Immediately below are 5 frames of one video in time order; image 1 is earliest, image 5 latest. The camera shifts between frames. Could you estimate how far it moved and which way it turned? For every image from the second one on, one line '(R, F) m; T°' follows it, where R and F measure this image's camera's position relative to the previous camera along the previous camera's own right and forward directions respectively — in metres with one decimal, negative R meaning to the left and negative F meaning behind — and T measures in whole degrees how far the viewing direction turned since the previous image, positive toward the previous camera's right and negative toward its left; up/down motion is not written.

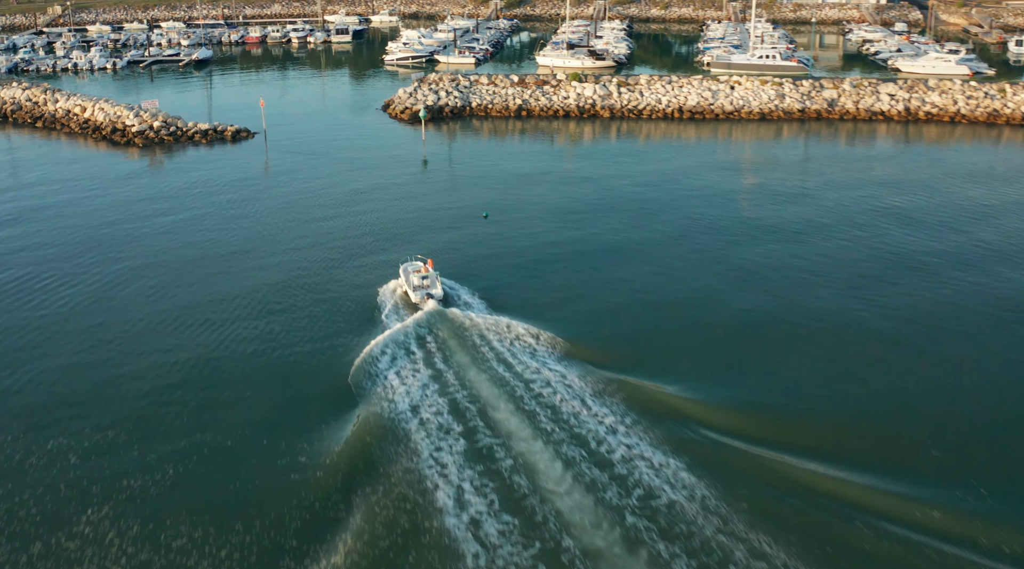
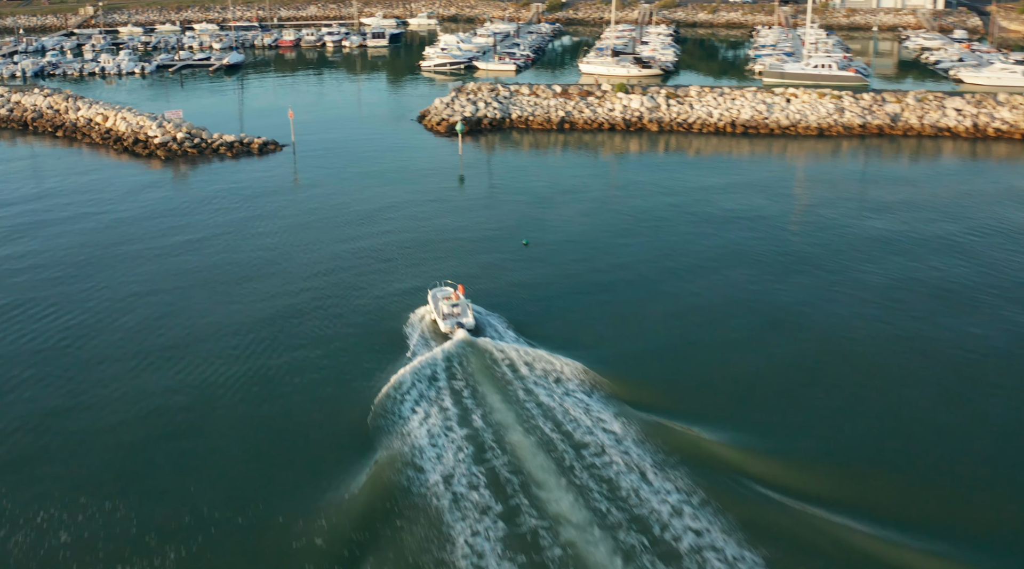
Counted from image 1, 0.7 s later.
(-0.4, +2.6) m; -2°
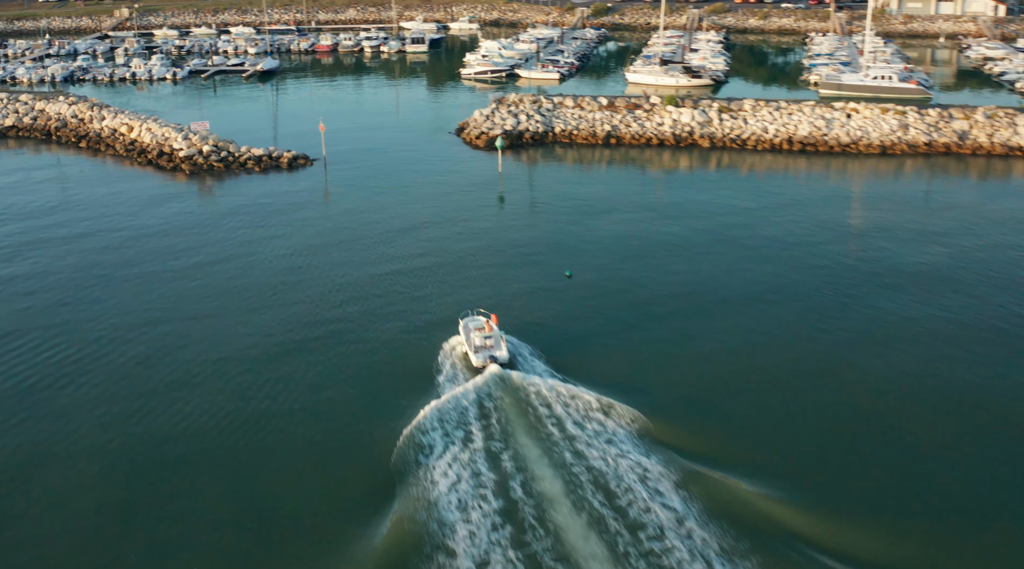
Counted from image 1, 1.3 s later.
(-0.2, +2.4) m; -2°
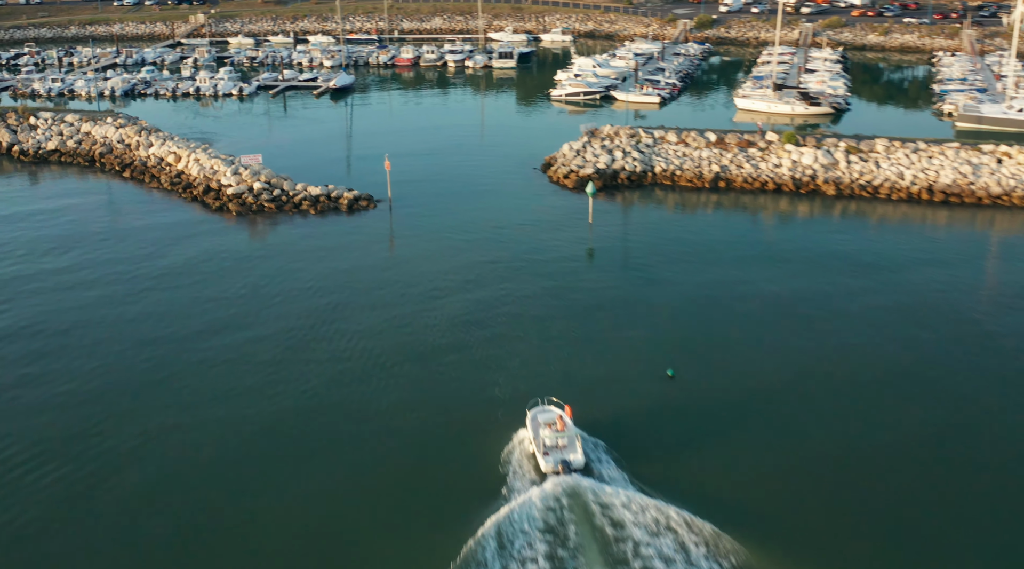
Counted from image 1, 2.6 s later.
(-0.3, +5.3) m; -5°
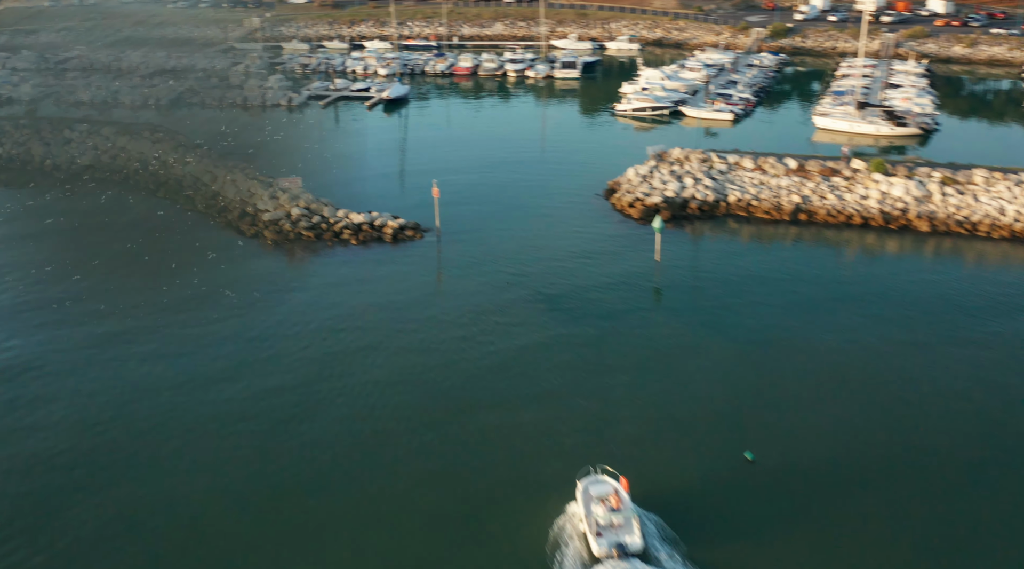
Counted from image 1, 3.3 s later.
(-0.1, +2.9) m; -3°
